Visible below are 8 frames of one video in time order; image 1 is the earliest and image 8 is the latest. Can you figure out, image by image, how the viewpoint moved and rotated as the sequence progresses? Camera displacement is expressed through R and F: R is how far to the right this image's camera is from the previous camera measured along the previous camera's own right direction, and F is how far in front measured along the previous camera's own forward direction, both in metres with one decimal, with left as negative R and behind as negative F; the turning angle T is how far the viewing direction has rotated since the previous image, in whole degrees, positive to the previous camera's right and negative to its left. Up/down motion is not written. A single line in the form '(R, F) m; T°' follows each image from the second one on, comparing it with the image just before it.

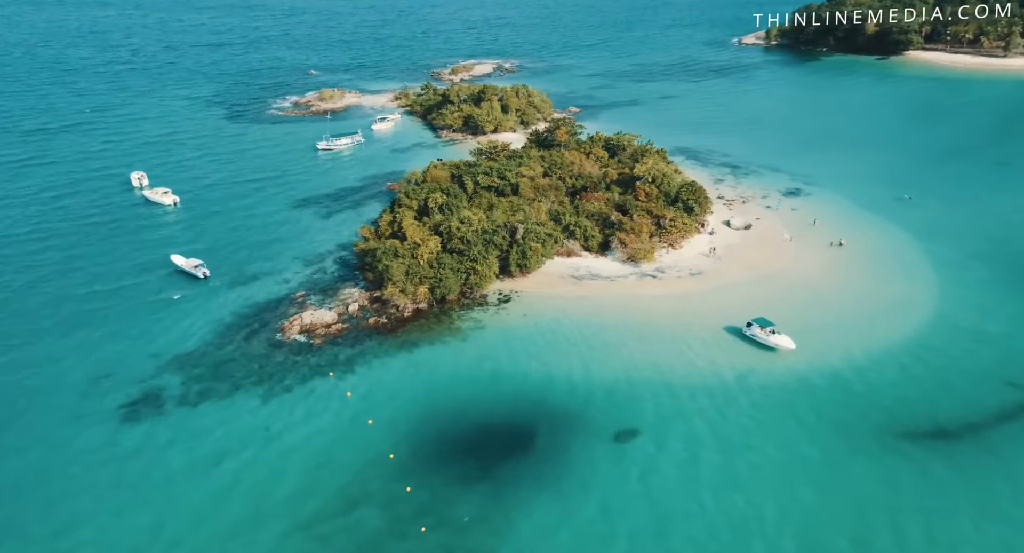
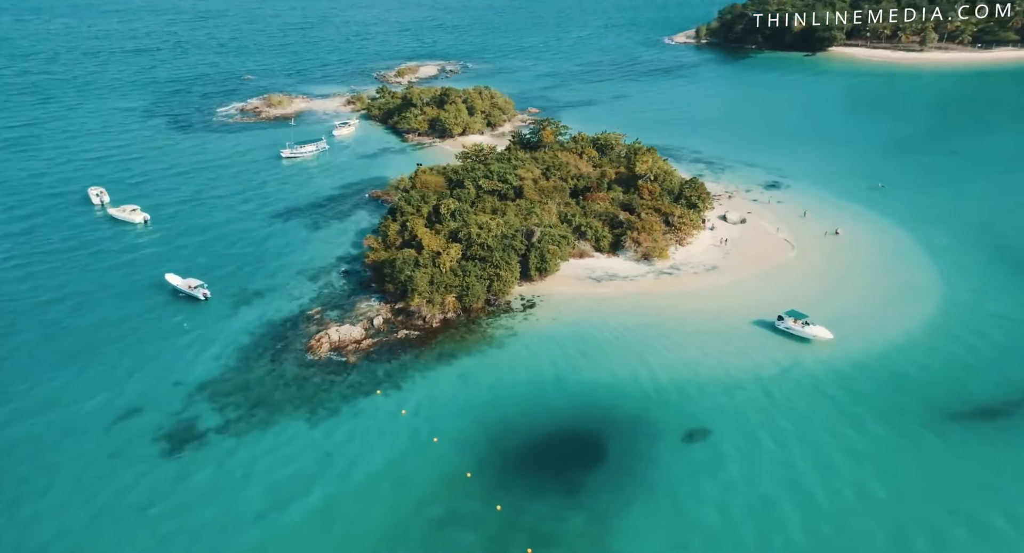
(-6.1, +1.2) m; +6°
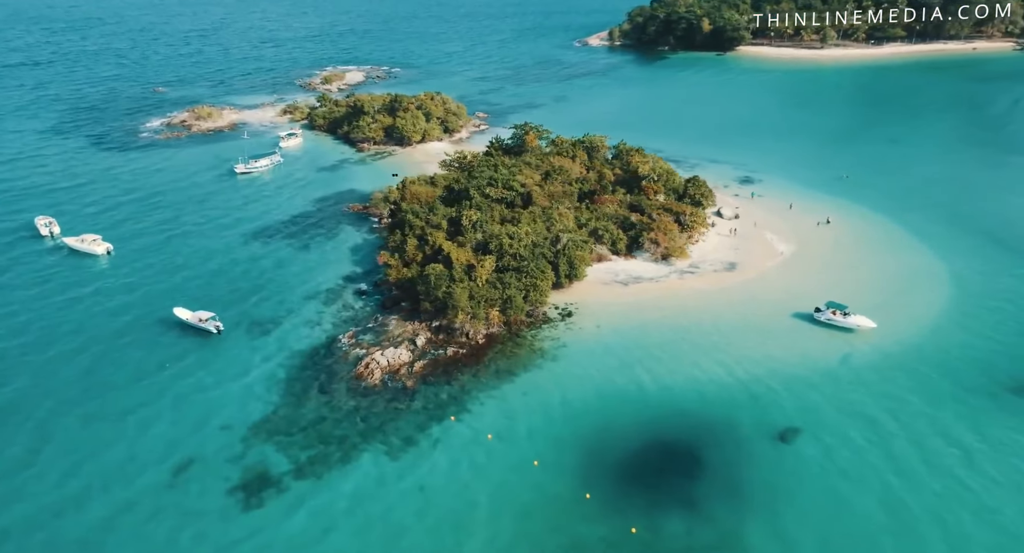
(-8.0, +1.9) m; +7°
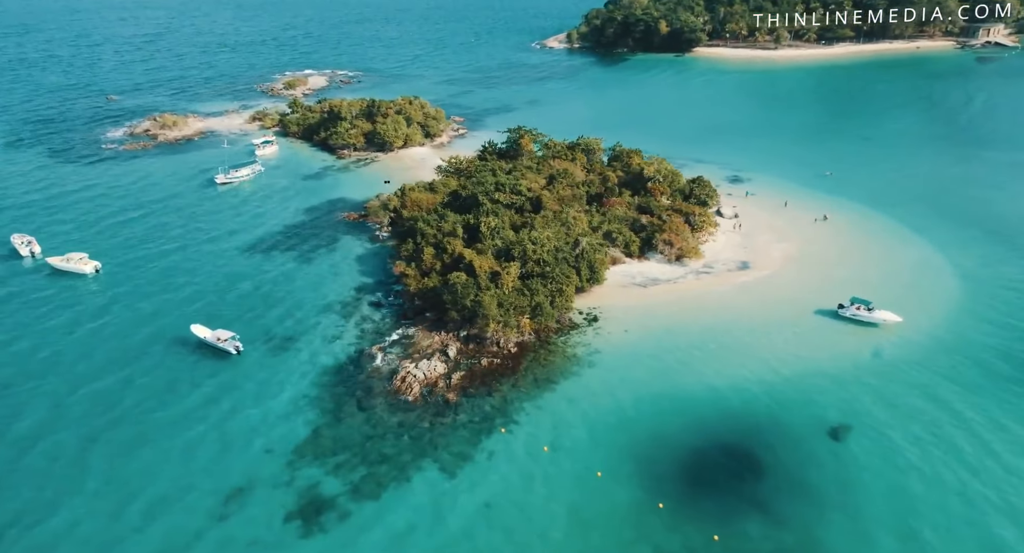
(-4.5, +0.8) m; +4°
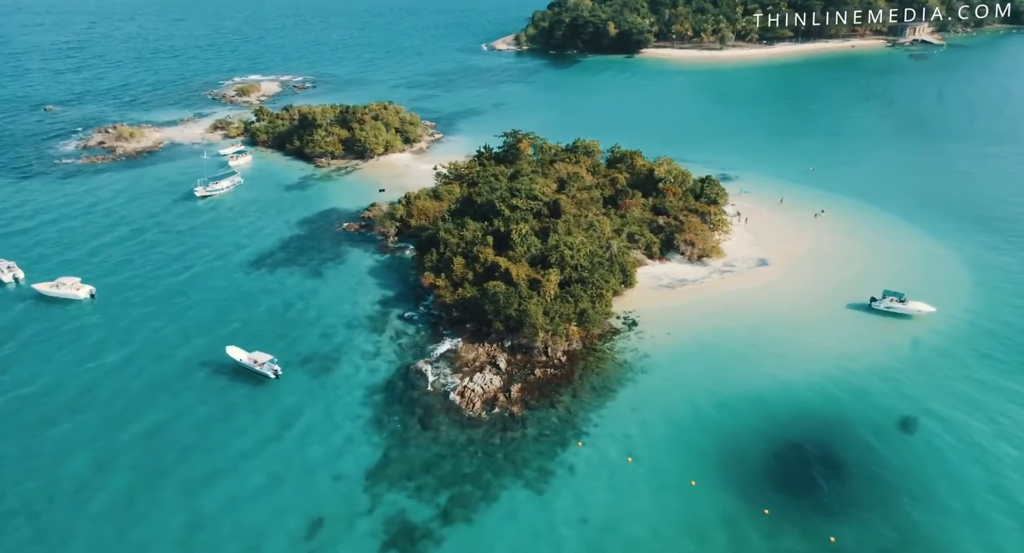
(-6.1, +1.0) m; +5°
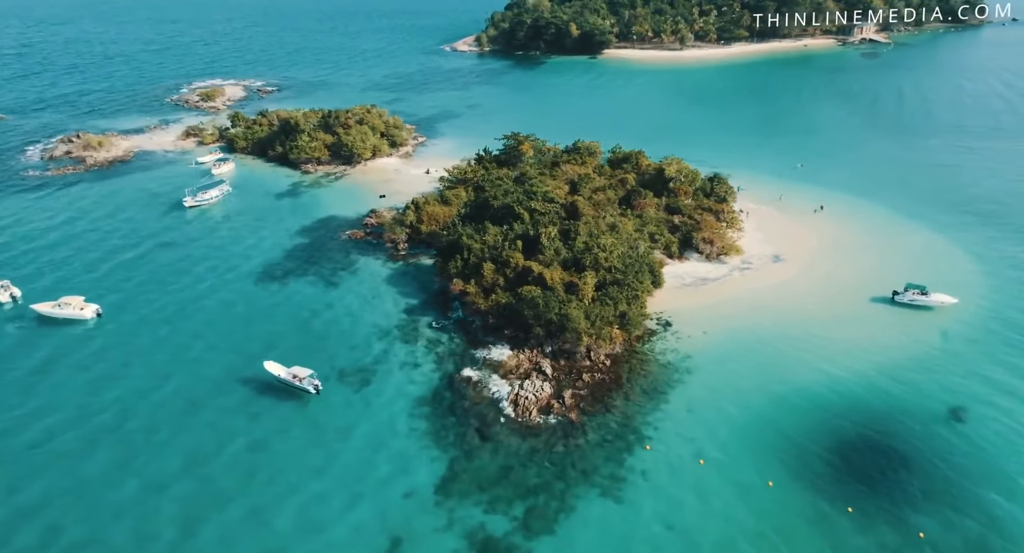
(-5.0, +0.6) m; +4°
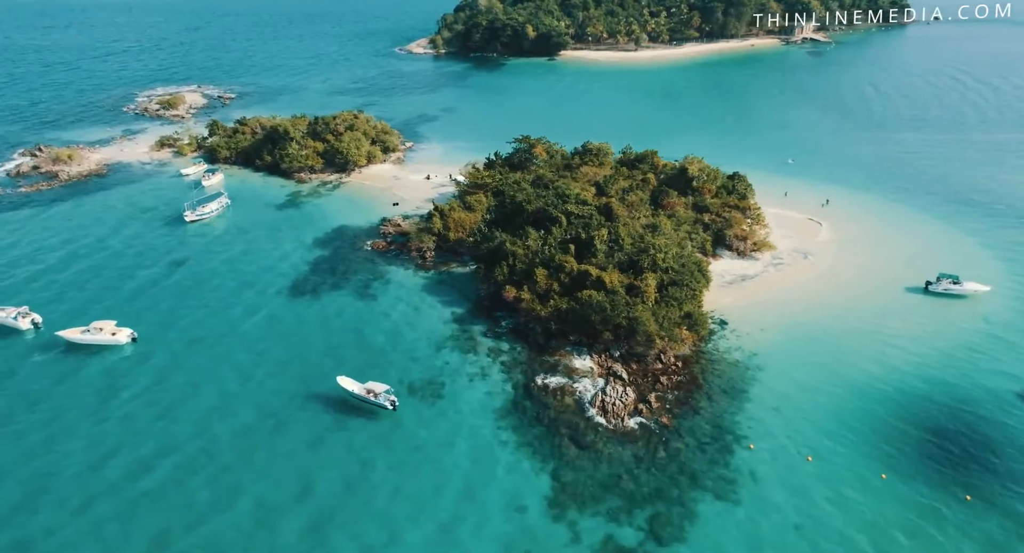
(-7.3, +0.7) m; +4°
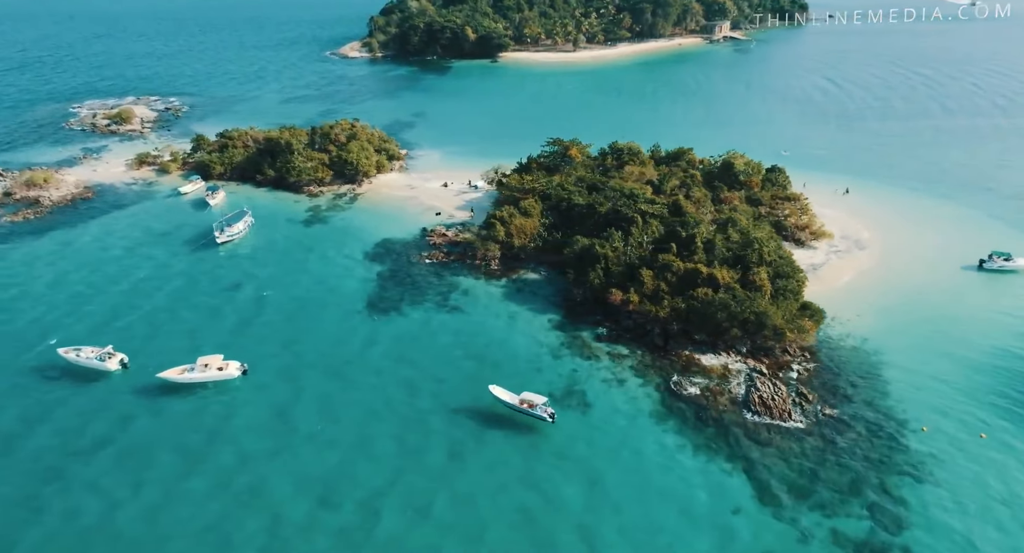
(-12.7, +0.8) m; +6°
